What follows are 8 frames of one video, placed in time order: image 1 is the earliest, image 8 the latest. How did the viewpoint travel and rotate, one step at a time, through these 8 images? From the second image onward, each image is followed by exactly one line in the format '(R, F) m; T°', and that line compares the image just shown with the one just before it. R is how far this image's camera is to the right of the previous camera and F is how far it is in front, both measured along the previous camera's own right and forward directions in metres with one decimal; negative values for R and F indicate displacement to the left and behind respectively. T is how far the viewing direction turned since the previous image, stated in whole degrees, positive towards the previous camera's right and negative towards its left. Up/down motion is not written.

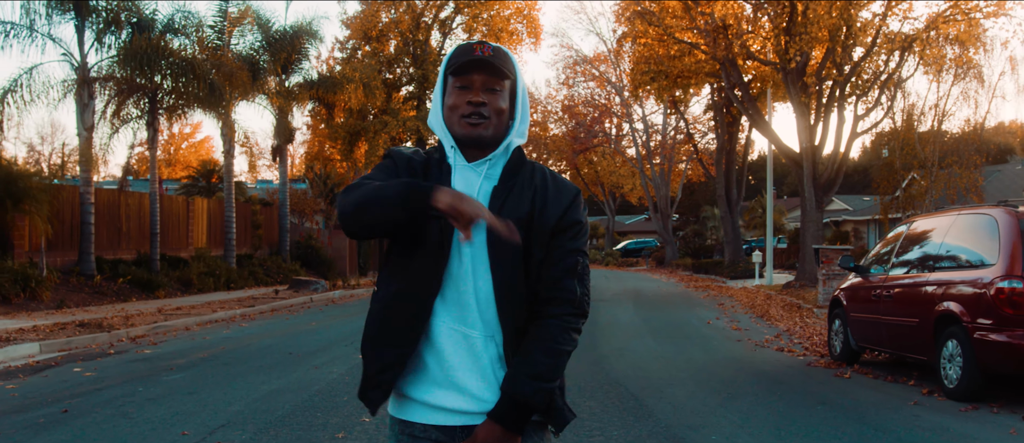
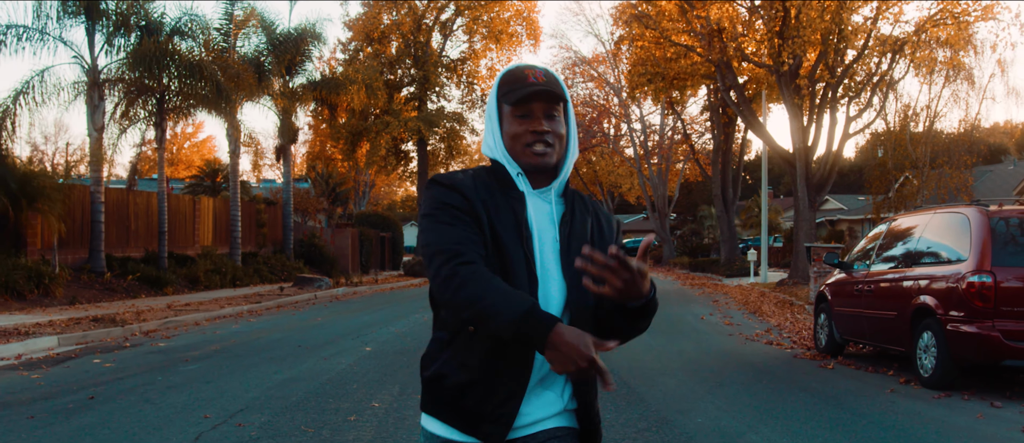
(0.0, -0.4) m; 0°
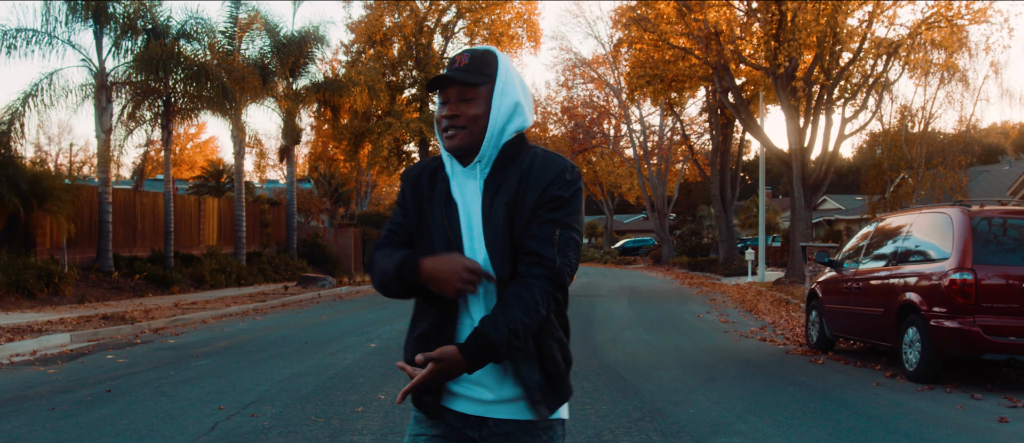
(0.0, -0.3) m; 0°
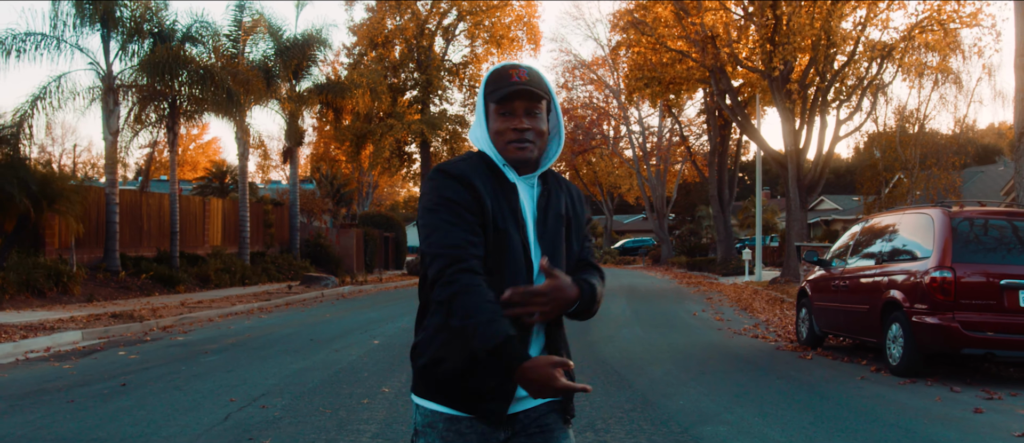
(0.0, -0.3) m; 0°
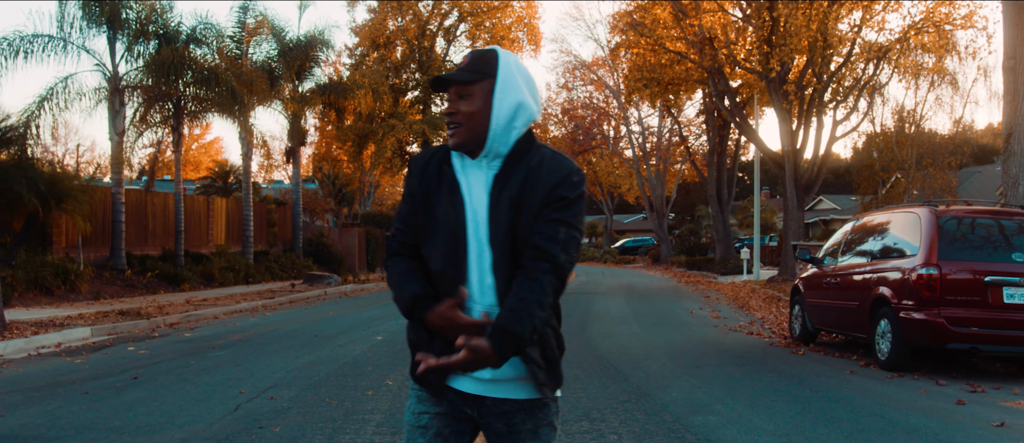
(0.0, -0.2) m; 0°
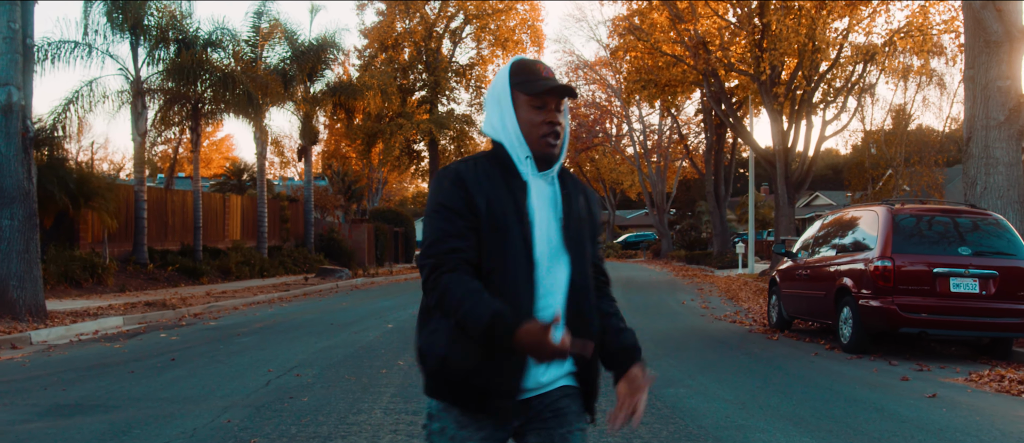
(+0.1, -0.9) m; 0°
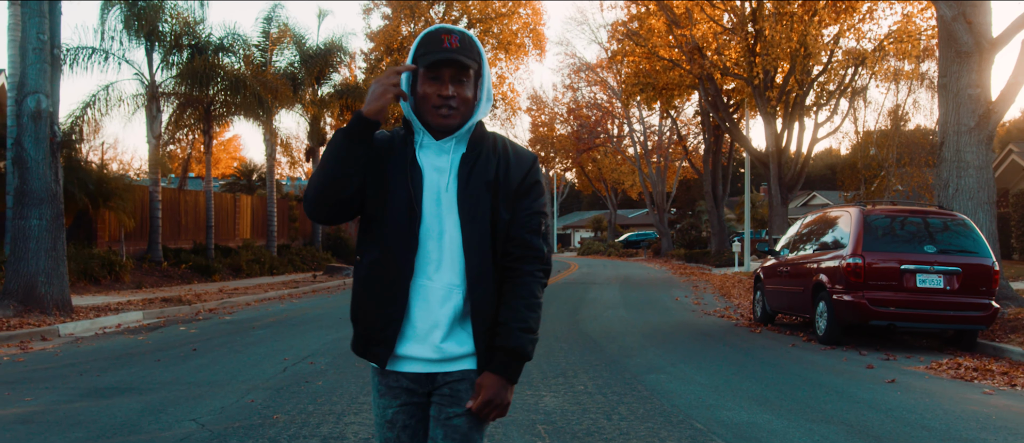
(+0.1, -0.7) m; 0°
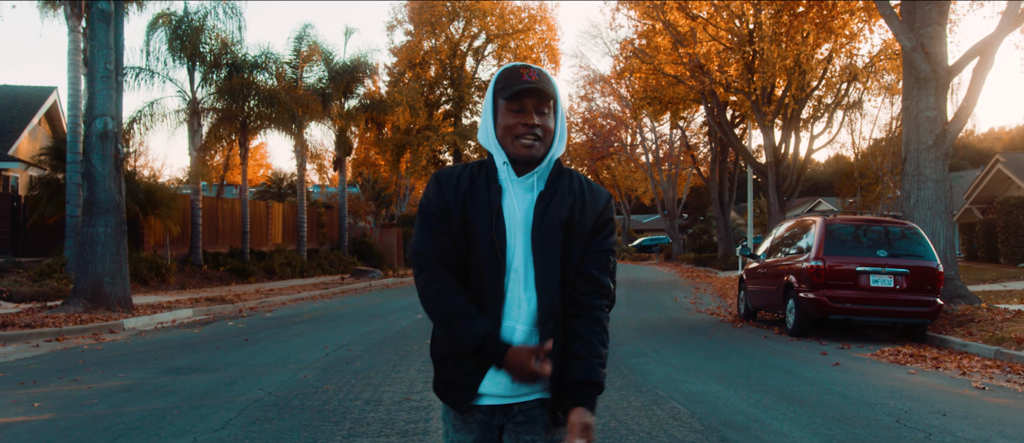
(+0.2, -1.5) m; -1°
